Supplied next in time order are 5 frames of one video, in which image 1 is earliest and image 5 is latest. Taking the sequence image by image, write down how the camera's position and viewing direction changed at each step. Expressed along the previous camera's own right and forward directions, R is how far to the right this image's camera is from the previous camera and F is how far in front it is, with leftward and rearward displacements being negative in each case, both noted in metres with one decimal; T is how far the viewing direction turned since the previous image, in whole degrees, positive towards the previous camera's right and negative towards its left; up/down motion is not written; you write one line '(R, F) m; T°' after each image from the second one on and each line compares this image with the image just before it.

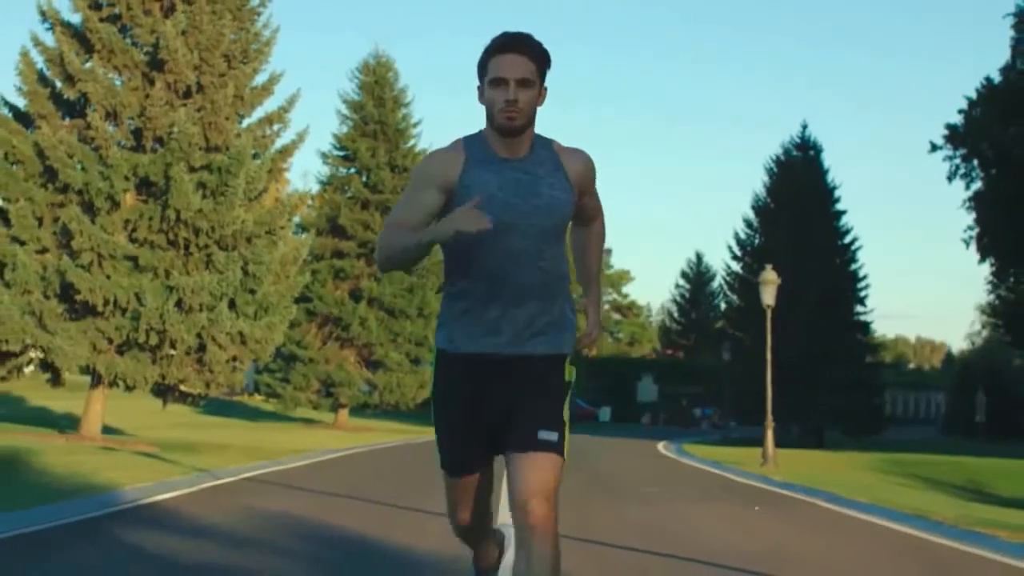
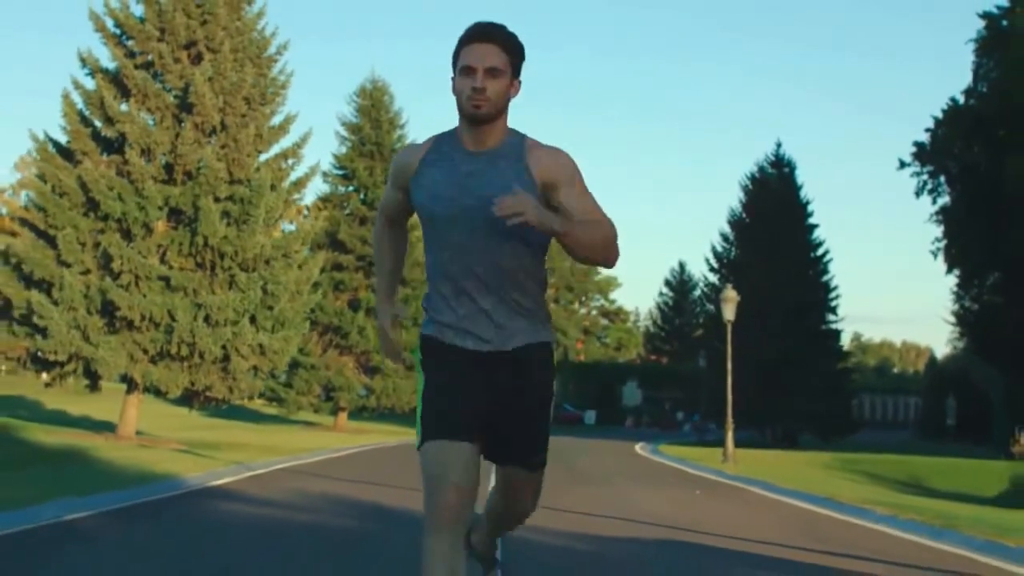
(0.0, -3.7) m; 0°
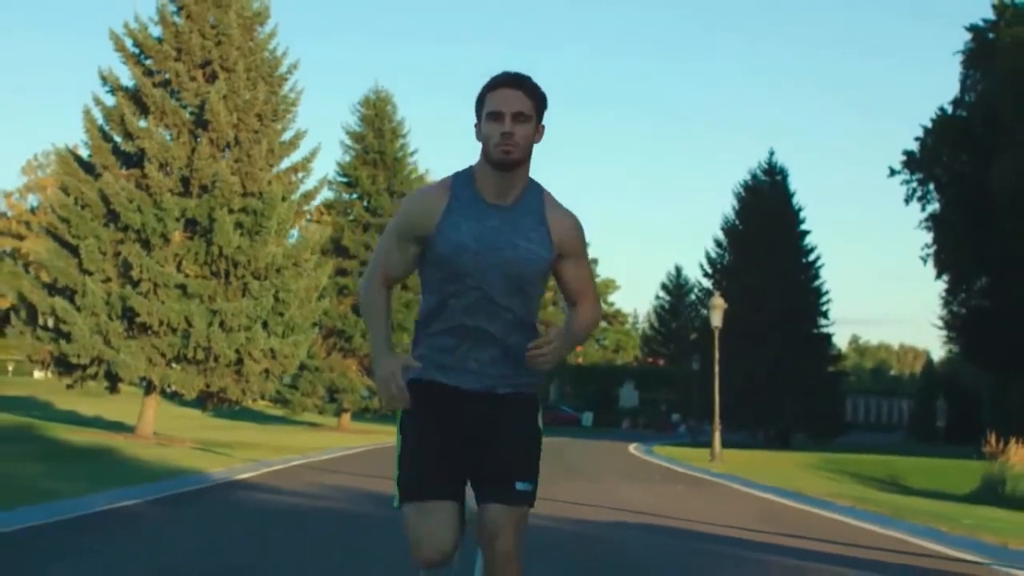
(0.0, -1.7) m; 0°
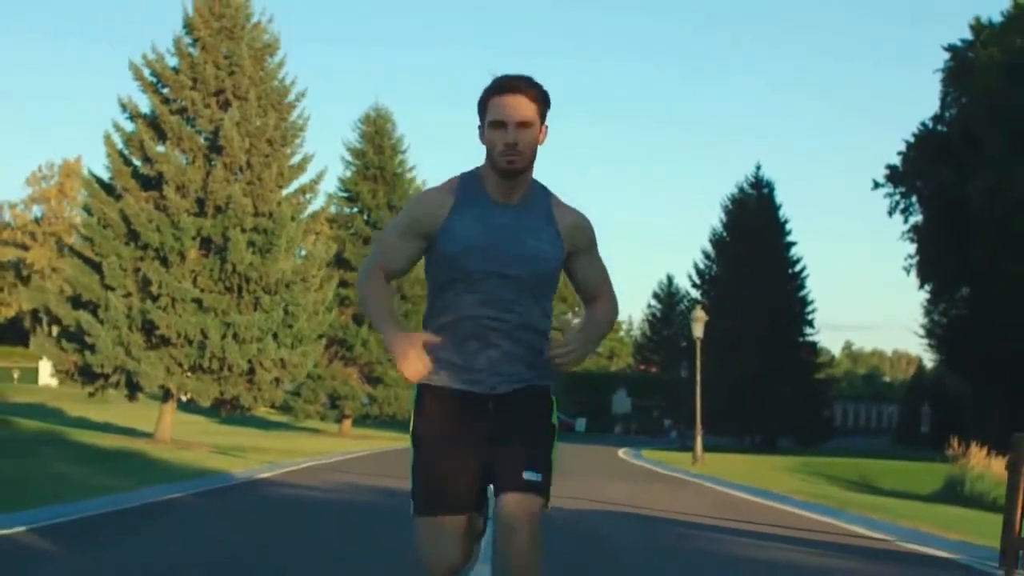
(0.0, -2.3) m; 0°
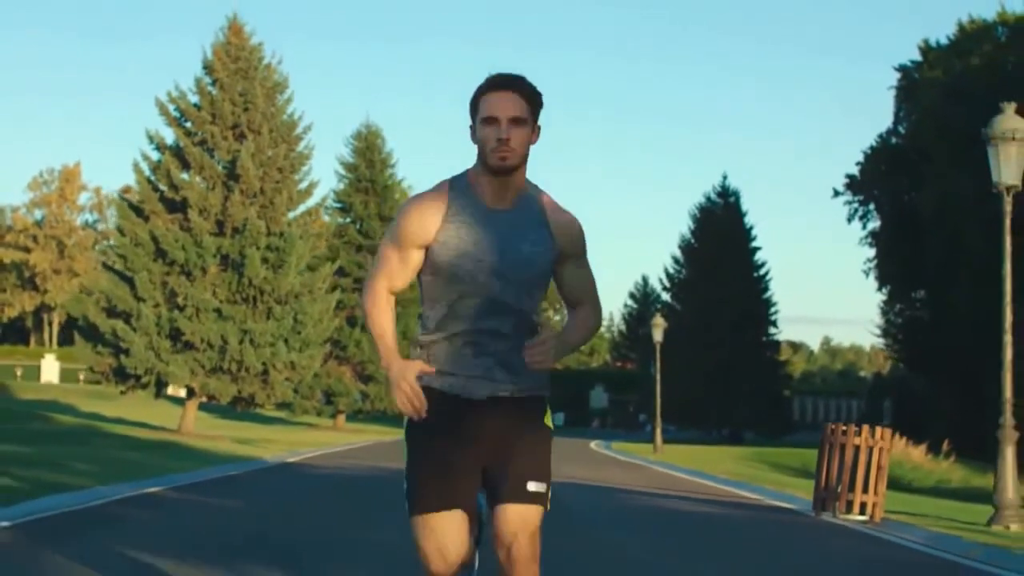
(0.0, -5.0) m; +1°
